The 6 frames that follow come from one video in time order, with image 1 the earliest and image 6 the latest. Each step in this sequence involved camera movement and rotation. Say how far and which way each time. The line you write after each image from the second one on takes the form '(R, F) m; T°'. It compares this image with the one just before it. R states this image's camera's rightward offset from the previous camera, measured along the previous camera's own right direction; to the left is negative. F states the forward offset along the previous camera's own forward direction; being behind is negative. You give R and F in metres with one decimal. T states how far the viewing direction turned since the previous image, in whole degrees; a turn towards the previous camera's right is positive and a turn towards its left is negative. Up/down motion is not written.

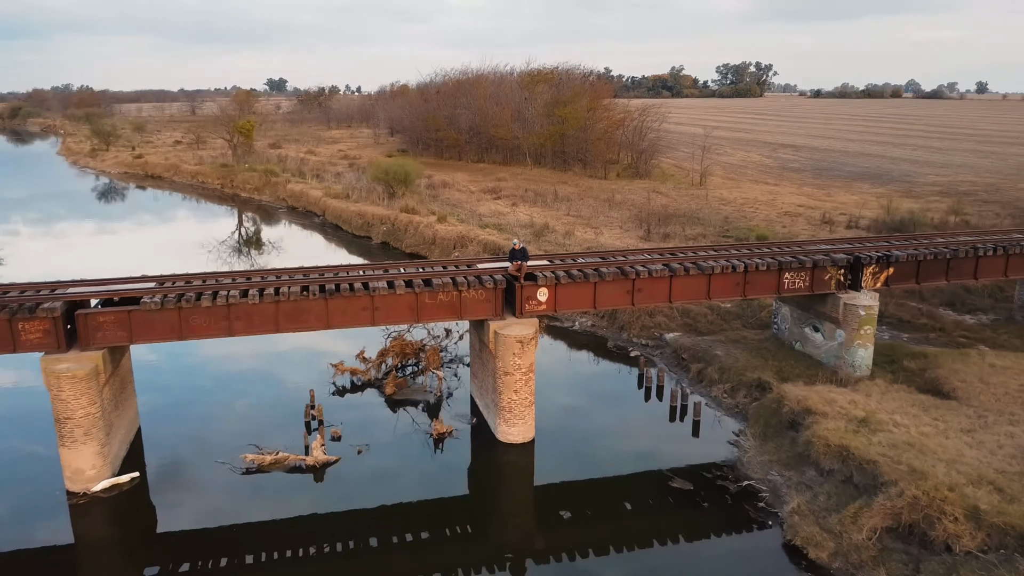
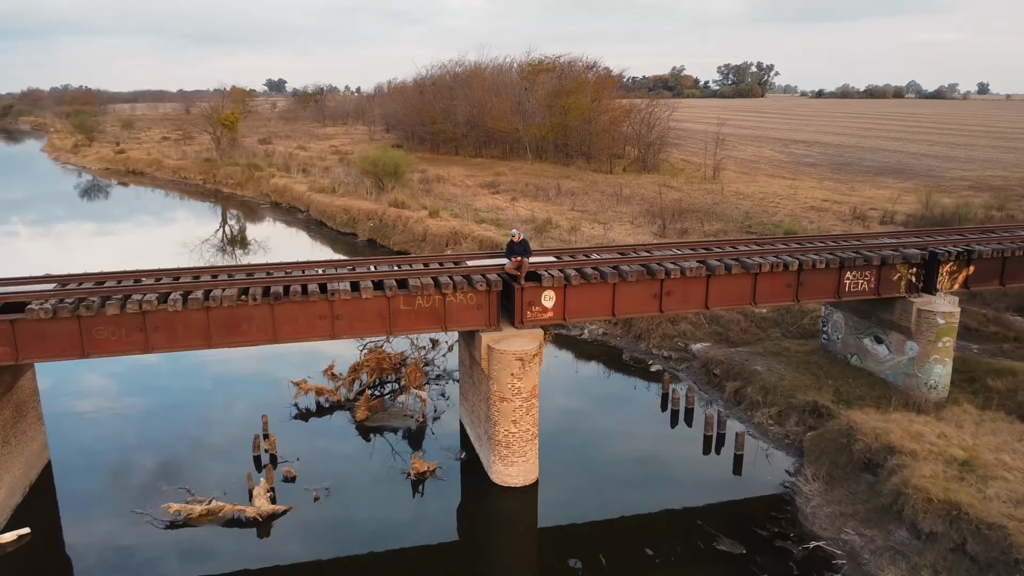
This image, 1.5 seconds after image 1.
(+0.1, +4.2) m; 0°
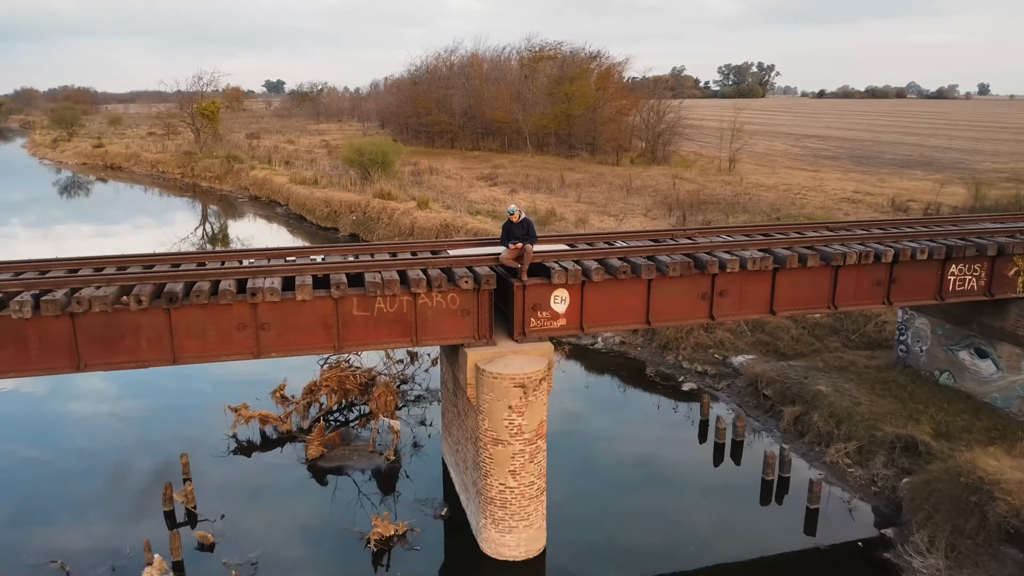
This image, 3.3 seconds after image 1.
(0.0, +4.5) m; 0°
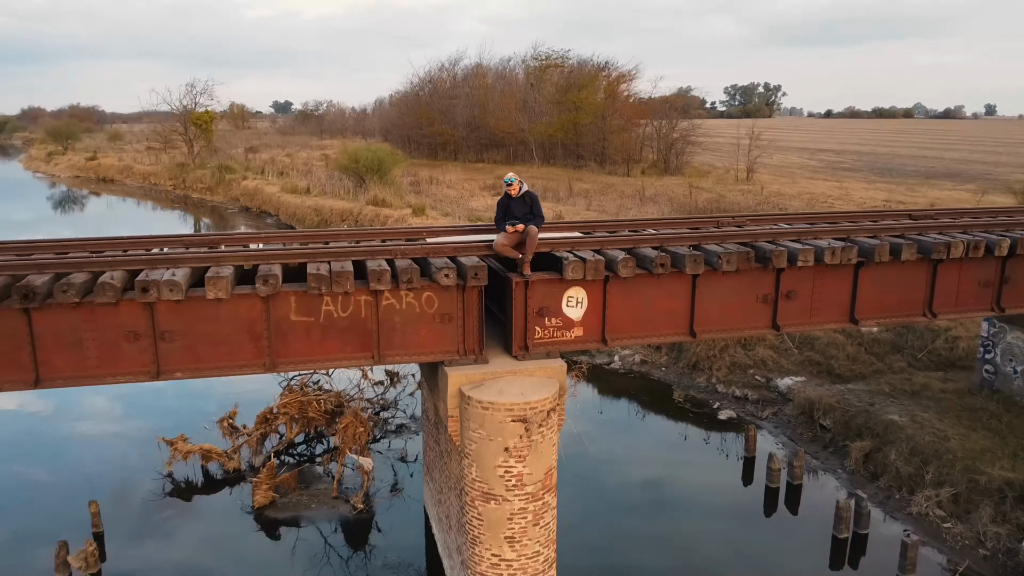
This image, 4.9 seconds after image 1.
(+0.1, +3.0) m; -1°
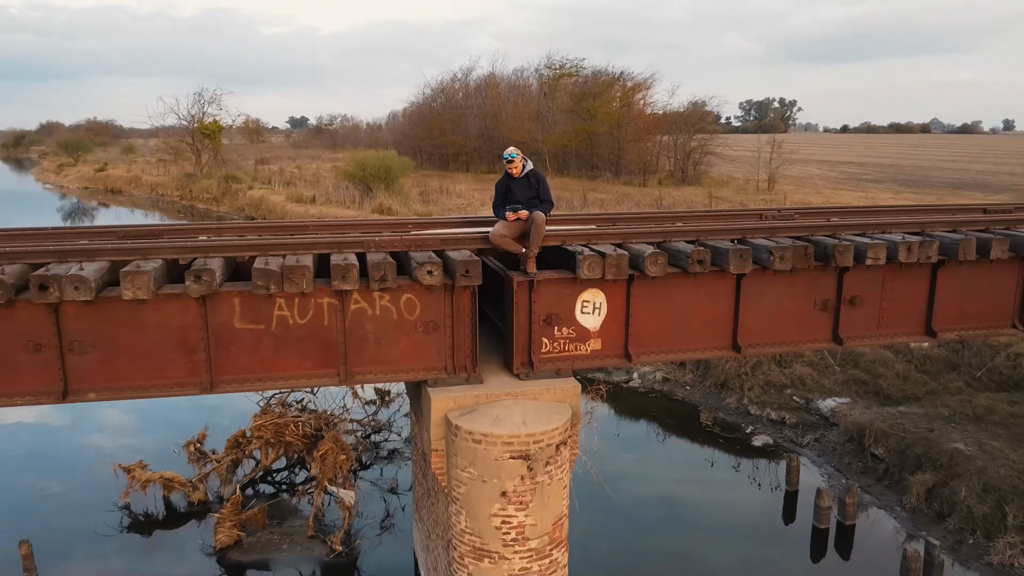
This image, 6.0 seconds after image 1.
(+0.1, +1.7) m; -1°
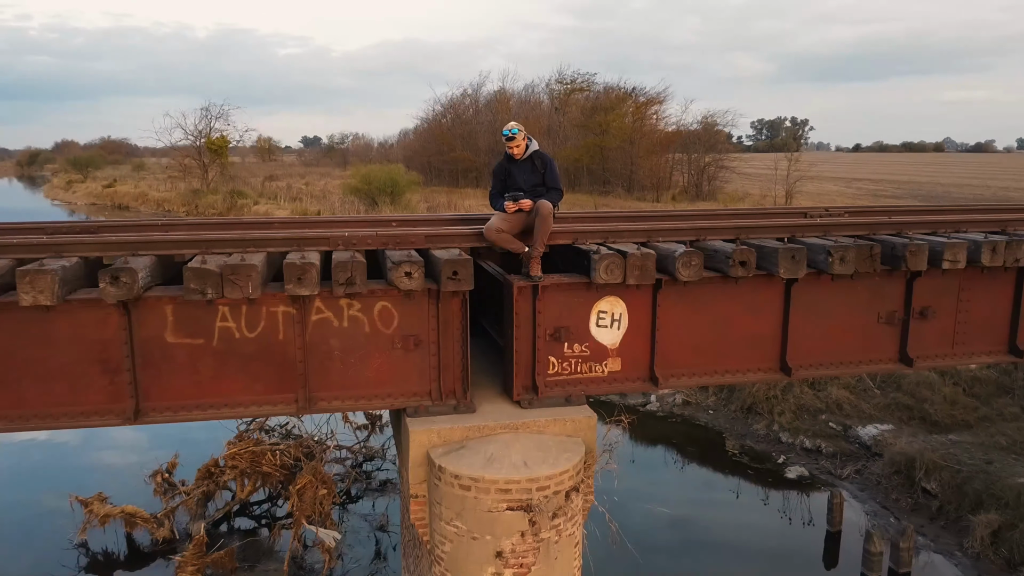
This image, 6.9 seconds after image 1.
(+0.1, +1.3) m; -1°
